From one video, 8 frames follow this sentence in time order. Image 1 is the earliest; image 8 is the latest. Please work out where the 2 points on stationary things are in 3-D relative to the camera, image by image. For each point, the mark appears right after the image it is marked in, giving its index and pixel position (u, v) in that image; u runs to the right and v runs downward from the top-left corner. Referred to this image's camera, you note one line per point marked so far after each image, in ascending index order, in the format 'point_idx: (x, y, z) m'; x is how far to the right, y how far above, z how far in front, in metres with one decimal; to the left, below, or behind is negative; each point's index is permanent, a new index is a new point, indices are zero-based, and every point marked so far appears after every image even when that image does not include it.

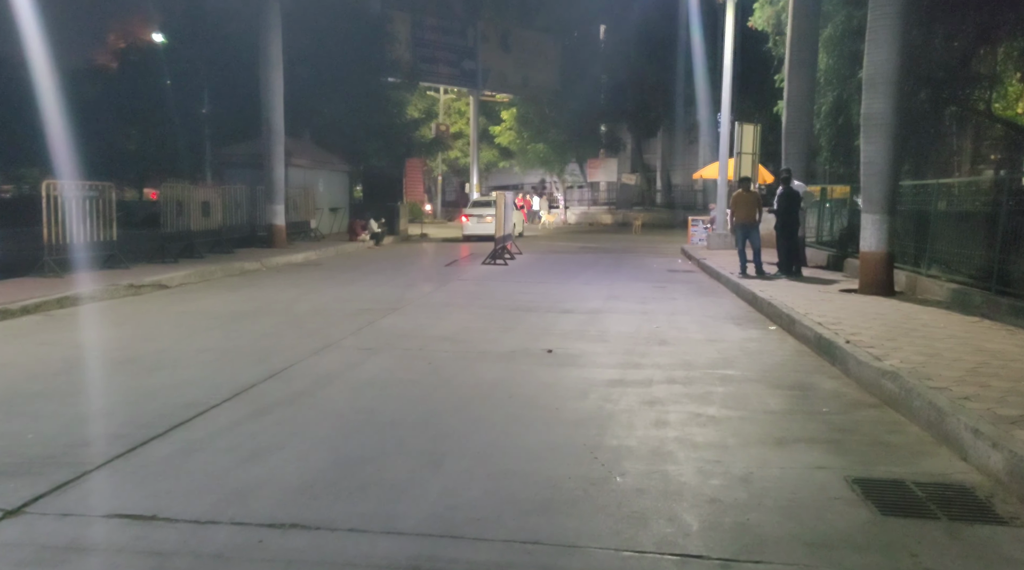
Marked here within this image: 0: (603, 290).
0: (+1.5, -0.1, +16.9) m
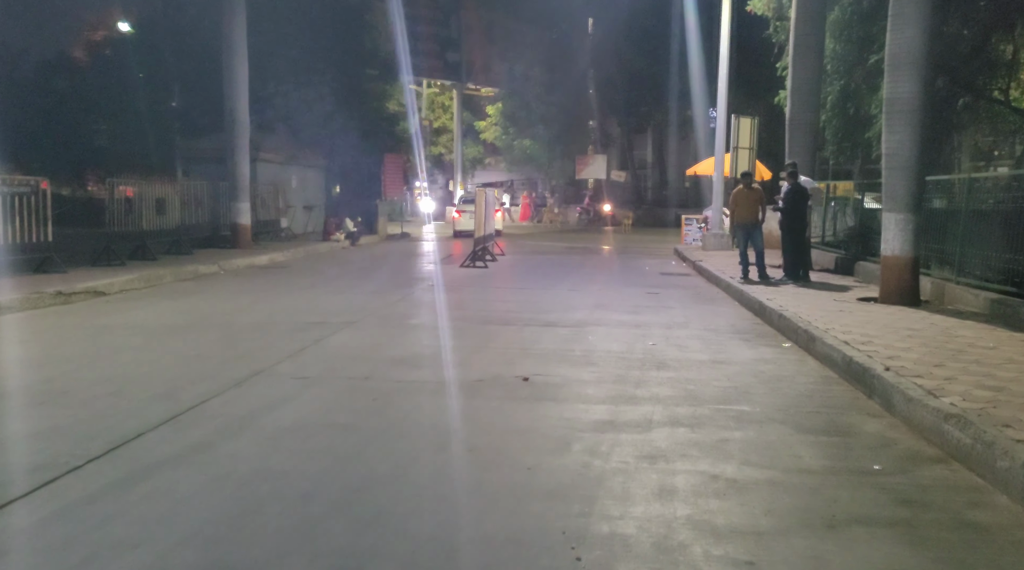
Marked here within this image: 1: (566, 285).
0: (+1.1, -0.2, +15.2) m
1: (+0.8, 0.0, +17.5) m
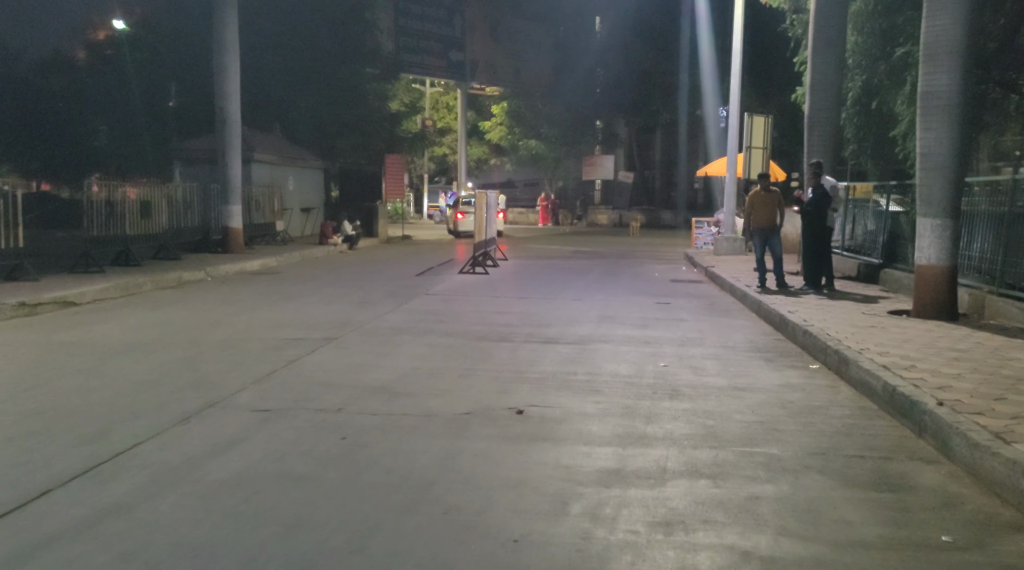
0: (+1.1, -0.3, +14.0) m
1: (+0.8, -0.1, +16.4) m
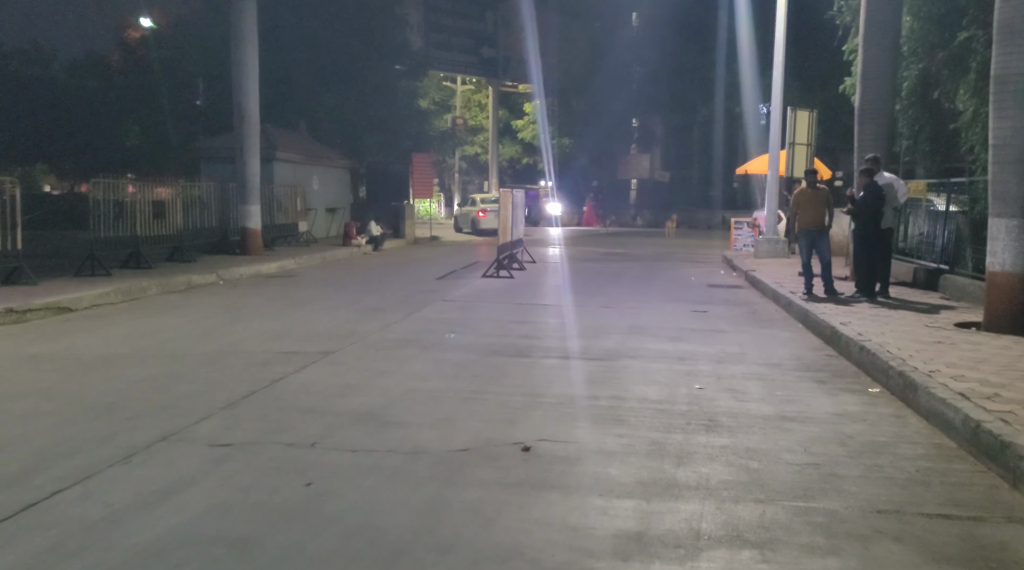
0: (+1.4, -0.4, +12.8) m
1: (+1.2, -0.2, +15.2) m
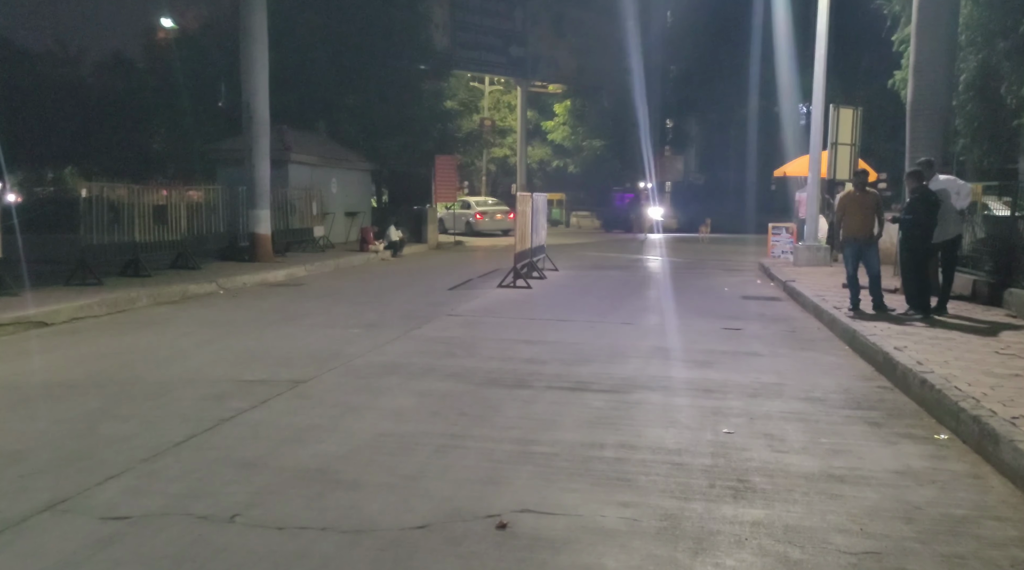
0: (+1.5, -0.6, +11.4) m
1: (+1.4, -0.4, +13.8) m
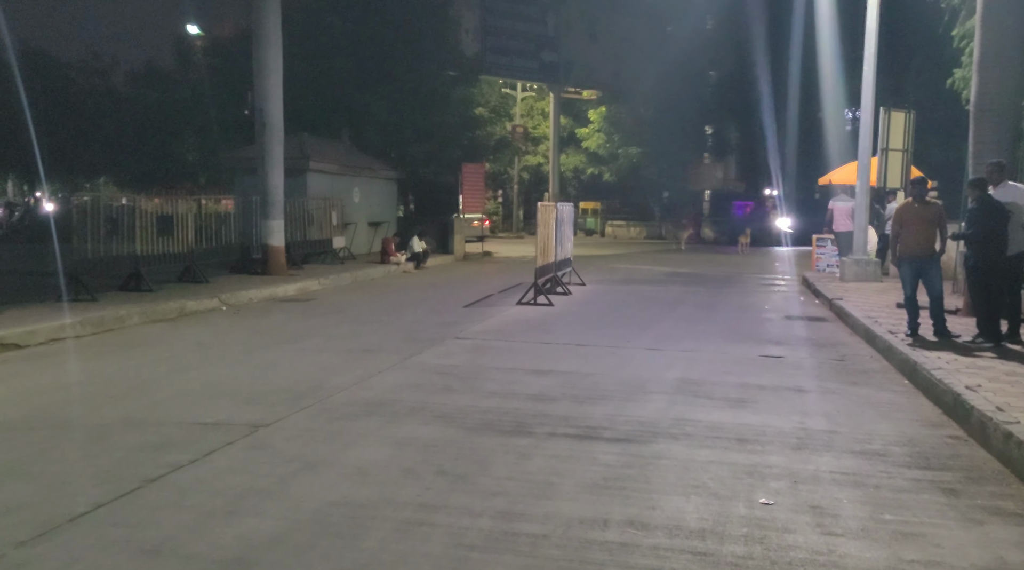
0: (+1.6, -0.8, +10.0) m
1: (+1.5, -0.6, +12.4) m
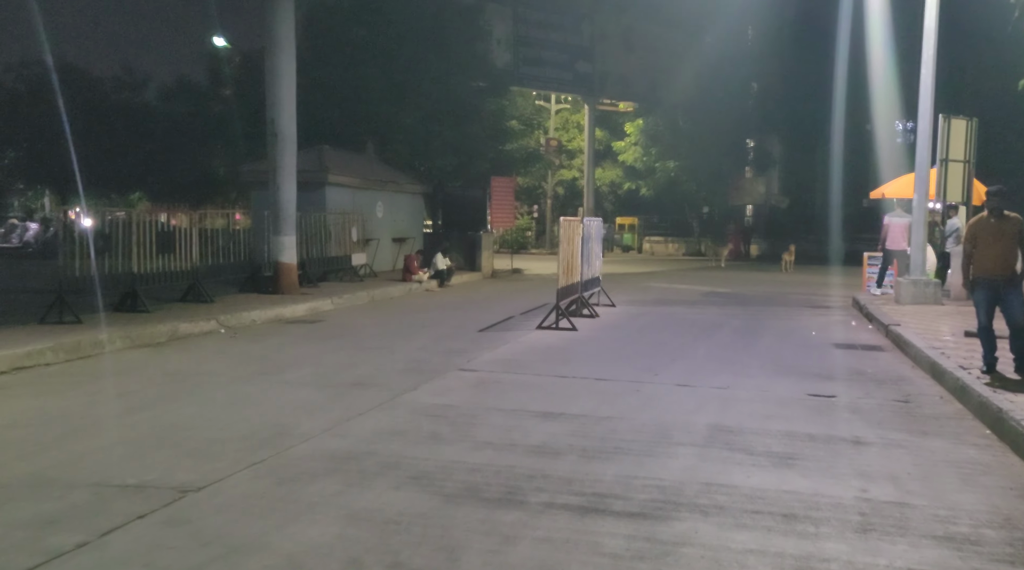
0: (+1.6, -1.0, +8.5) m
1: (+1.7, -0.9, +10.9) m
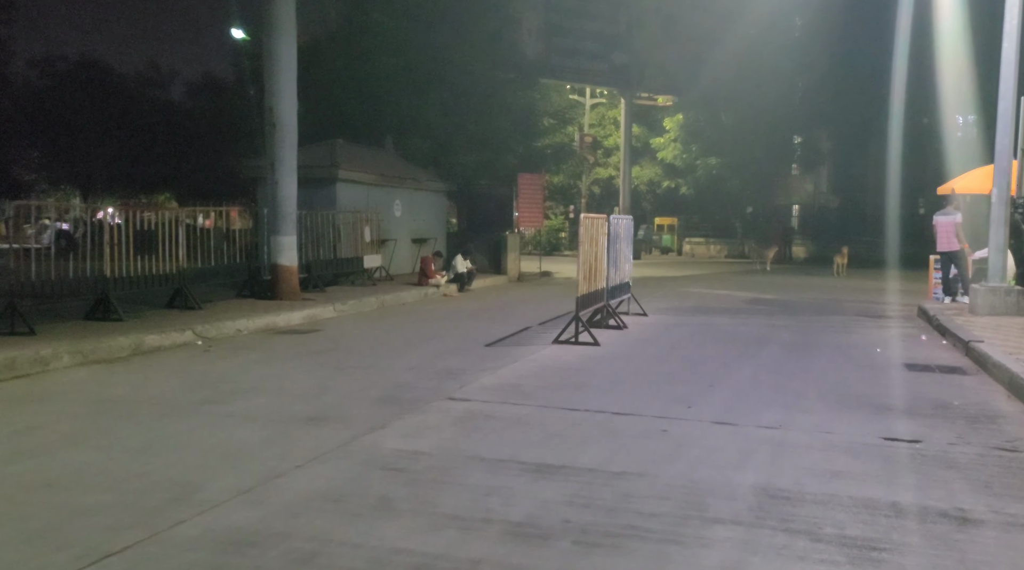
0: (+1.5, -1.1, +6.4) m
1: (+1.7, -1.0, +8.8) m
